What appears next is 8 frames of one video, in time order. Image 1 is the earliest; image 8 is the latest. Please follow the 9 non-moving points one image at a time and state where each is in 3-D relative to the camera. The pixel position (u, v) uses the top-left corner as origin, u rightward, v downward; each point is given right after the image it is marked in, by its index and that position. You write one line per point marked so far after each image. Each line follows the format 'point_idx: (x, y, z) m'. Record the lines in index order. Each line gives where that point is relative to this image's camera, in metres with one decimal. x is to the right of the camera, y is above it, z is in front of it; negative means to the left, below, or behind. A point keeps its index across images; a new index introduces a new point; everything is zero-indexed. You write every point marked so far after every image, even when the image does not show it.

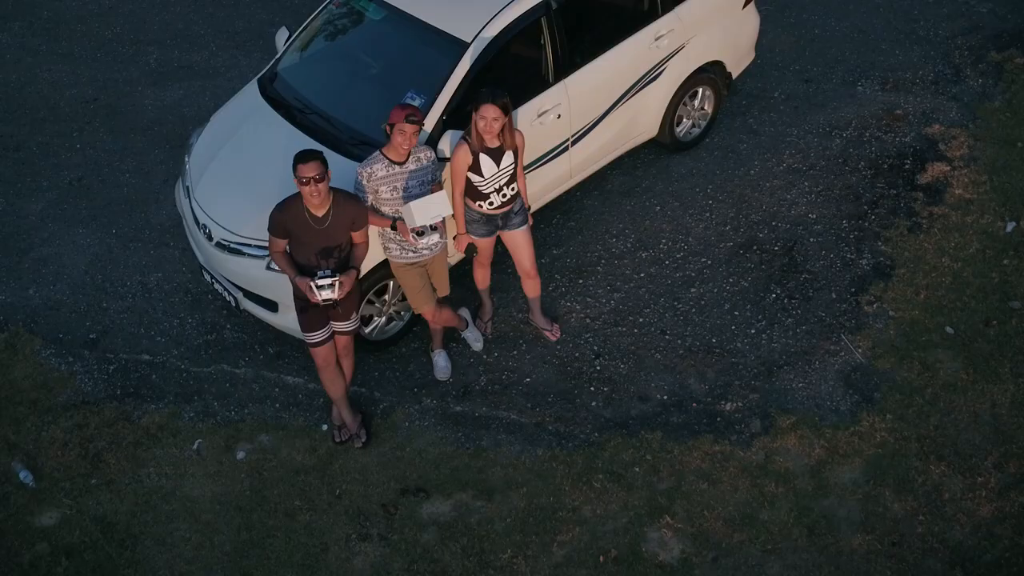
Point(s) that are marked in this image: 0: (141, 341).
0: (-0.9, -0.1, +2.8) m
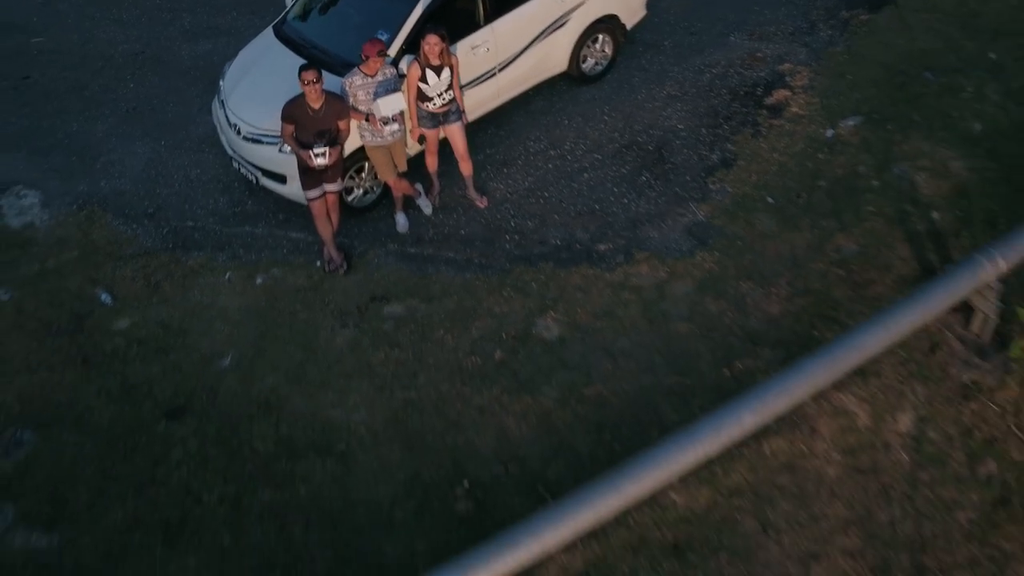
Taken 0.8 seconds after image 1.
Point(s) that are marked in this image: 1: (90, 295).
0: (-1.0, +0.3, +3.8) m
1: (-1.2, 0.0, +3.4) m
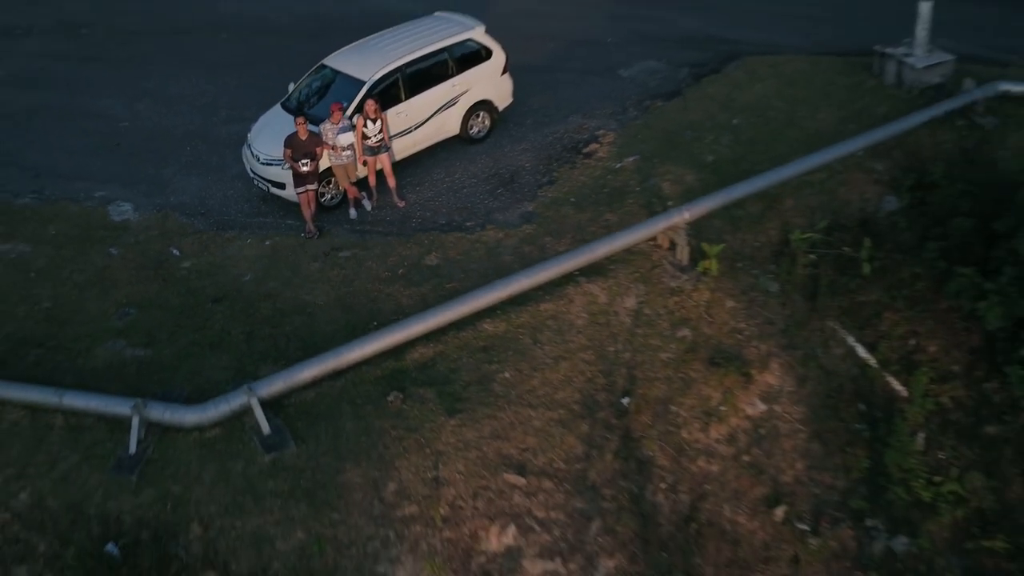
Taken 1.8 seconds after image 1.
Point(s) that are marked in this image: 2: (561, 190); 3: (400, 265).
0: (-1.5, +0.4, +6.1) m
1: (-1.7, +0.2, +5.7) m
2: (+0.3, +0.5, +6.0) m
3: (-0.5, +0.1, +5.4) m
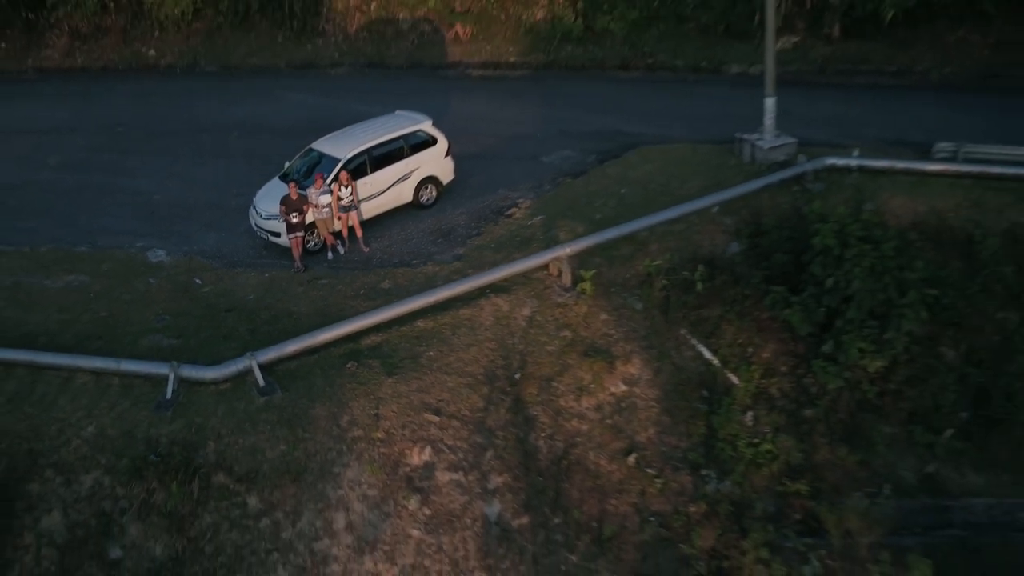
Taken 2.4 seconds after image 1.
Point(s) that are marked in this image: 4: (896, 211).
0: (-1.9, +0.2, +8.1) m
1: (-2.1, 0.0, +7.7) m
2: (-0.2, +0.3, +8.0) m
3: (-1.0, 0.0, +7.4) m
4: (+2.8, +0.6, +8.4) m
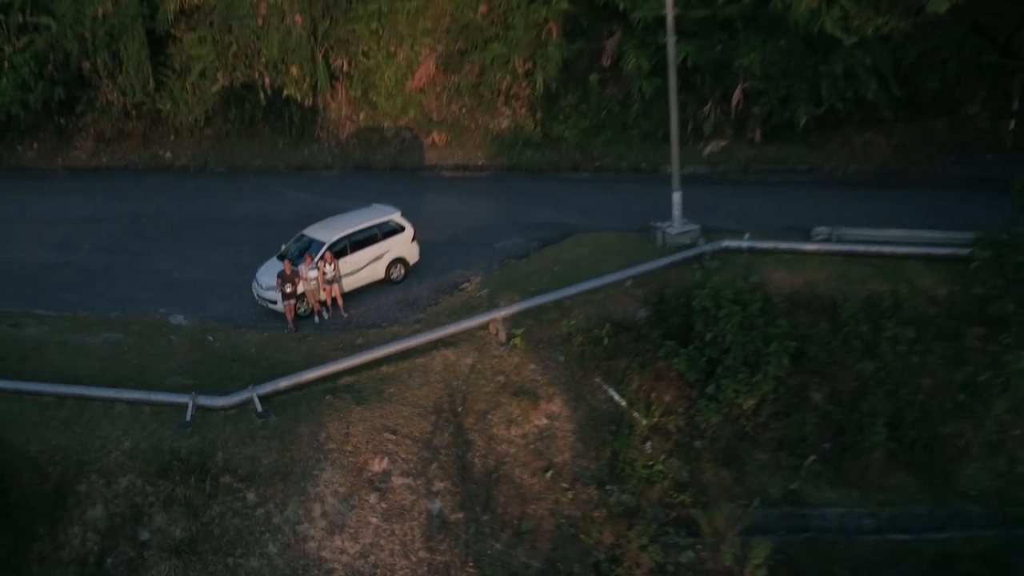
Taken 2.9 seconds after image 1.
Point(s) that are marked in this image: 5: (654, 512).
0: (-2.4, -0.3, +10.0) m
1: (-2.6, -0.4, +9.6) m
2: (-0.6, -0.2, +10.0) m
3: (-1.4, -0.4, +9.3) m
4: (+2.4, 0.0, +10.3) m
5: (+1.1, -1.7, +8.5) m
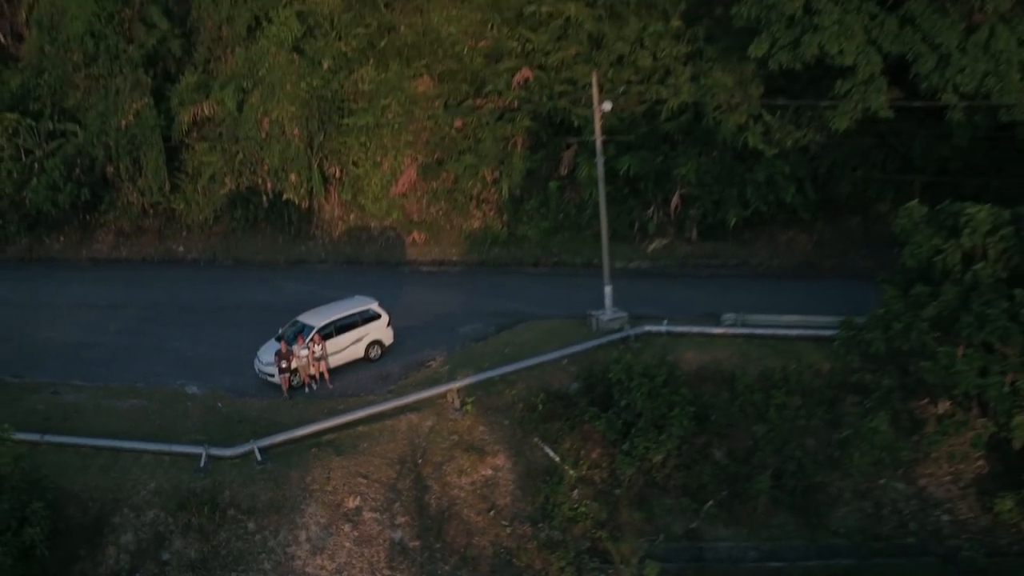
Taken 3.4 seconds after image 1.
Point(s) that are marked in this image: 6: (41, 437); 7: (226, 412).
0: (-2.8, -1.1, +12.2) m
1: (-3.0, -1.2, +11.7) m
2: (-1.1, -1.0, +12.1) m
3: (-1.9, -1.2, +11.4) m
4: (+1.9, -0.8, +12.5) m
5: (+0.6, -2.4, +10.5) m
6: (-4.5, -1.4, +10.9) m
7: (-2.8, -1.3, +11.4) m
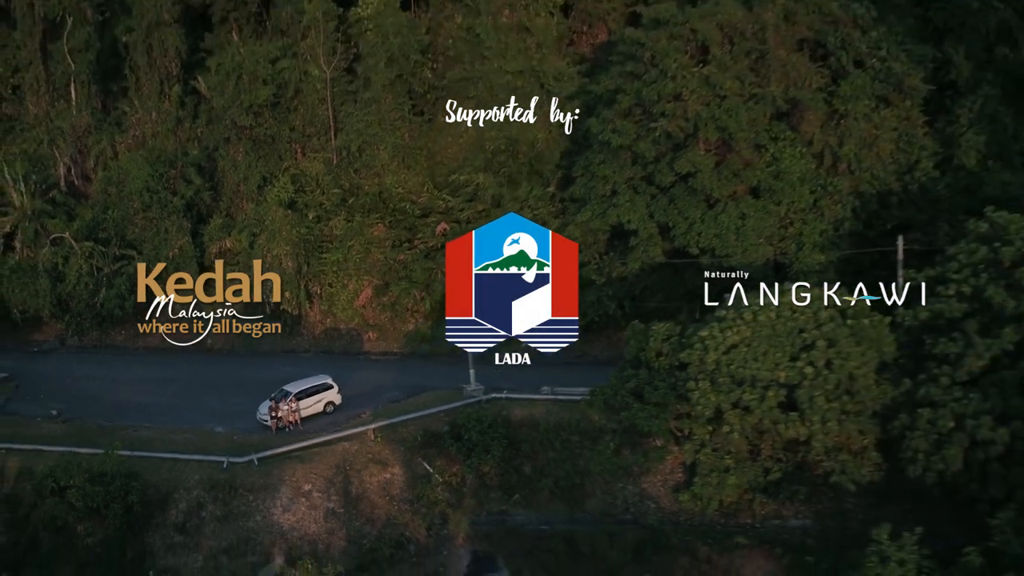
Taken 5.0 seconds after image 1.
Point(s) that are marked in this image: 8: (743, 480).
0: (-4.7, -2.6, +20.6) m
1: (-4.9, -2.6, +20.1) m
2: (-3.0, -2.4, +20.5) m
3: (-3.7, -2.6, +19.8) m
4: (0.0, -2.3, +20.8) m
5: (-1.3, -3.7, +18.8) m
6: (-6.4, -2.8, +19.3) m
7: (-4.7, -2.7, +19.8) m
8: (+3.8, -3.1, +18.5) m
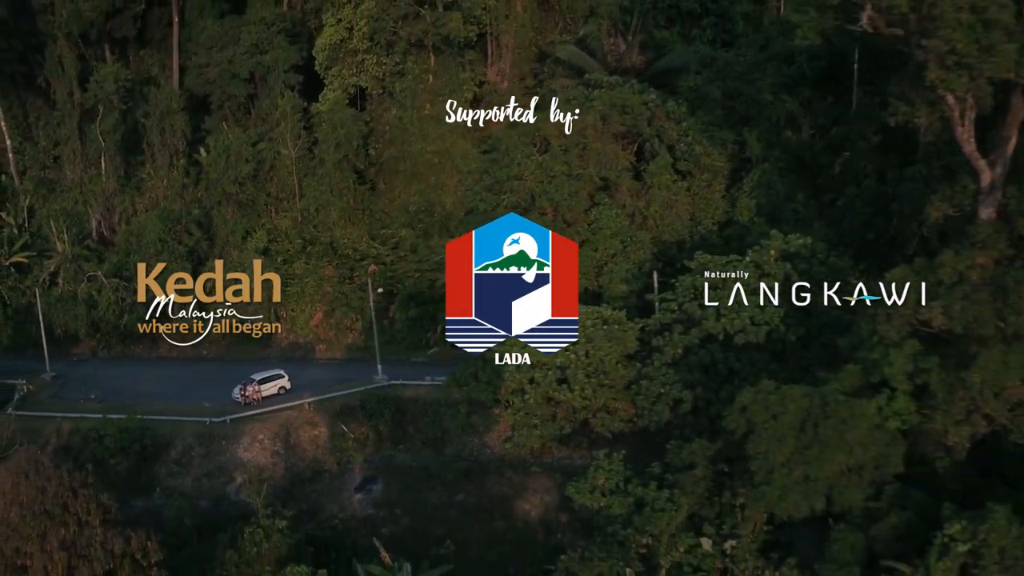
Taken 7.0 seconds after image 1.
0: (-7.8, -3.1, +30.9) m
1: (-8.0, -3.2, +30.5) m
2: (-6.0, -3.0, +30.8) m
3: (-6.8, -3.1, +30.1) m
4: (-3.0, -2.8, +31.2) m
5: (-4.4, -4.2, +29.1) m
6: (-9.4, -3.3, +29.7) m
7: (-7.8, -3.2, +30.2) m
8: (+0.8, -3.6, +28.7) m
